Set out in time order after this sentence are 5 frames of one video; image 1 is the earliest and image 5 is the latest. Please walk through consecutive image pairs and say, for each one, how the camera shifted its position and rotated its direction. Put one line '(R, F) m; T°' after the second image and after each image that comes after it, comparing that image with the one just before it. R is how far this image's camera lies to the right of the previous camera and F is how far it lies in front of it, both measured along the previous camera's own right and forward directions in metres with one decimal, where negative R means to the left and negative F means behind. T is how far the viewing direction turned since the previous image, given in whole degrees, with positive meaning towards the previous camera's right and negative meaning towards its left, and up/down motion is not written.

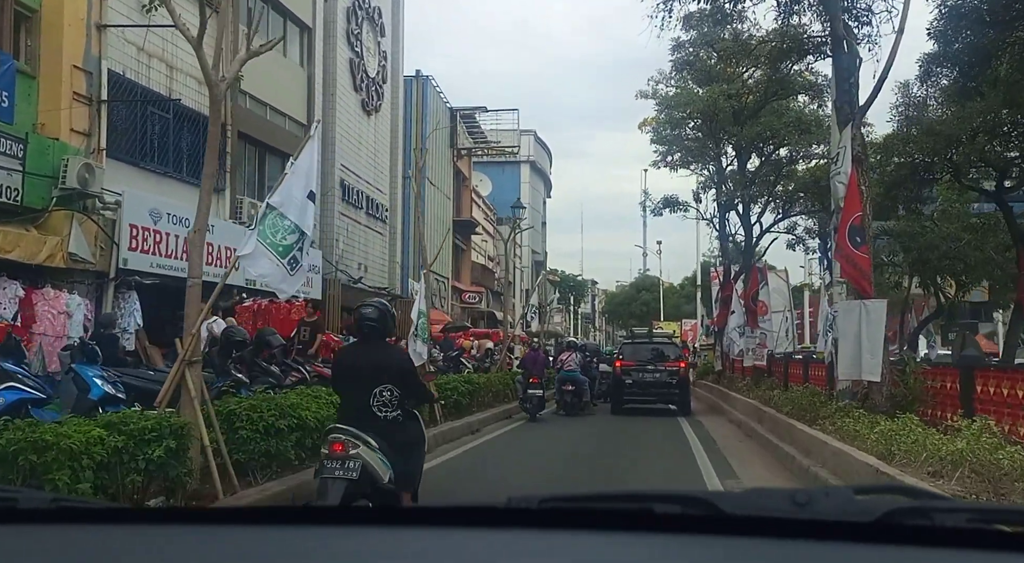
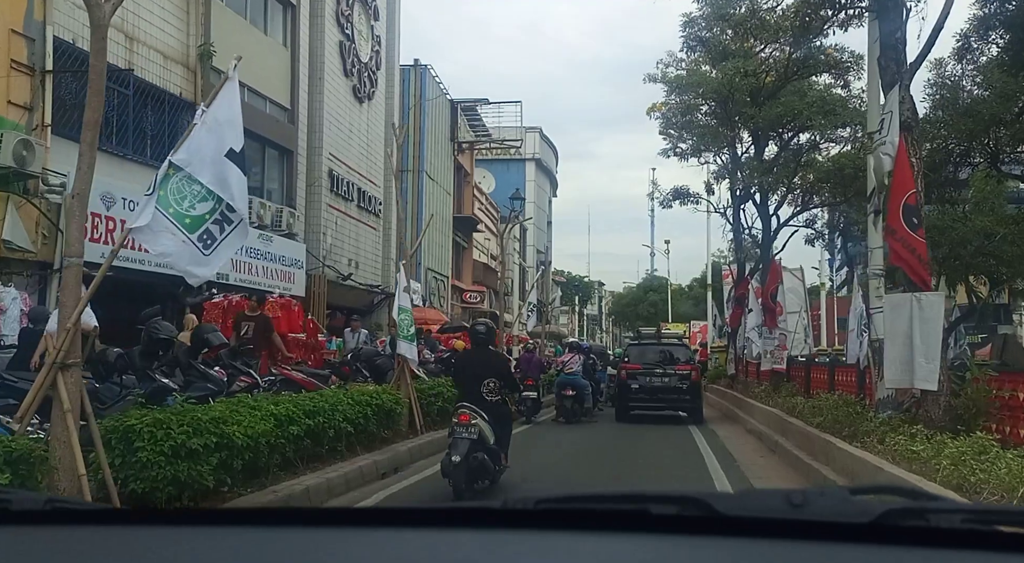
(+0.2, +1.7) m; 0°
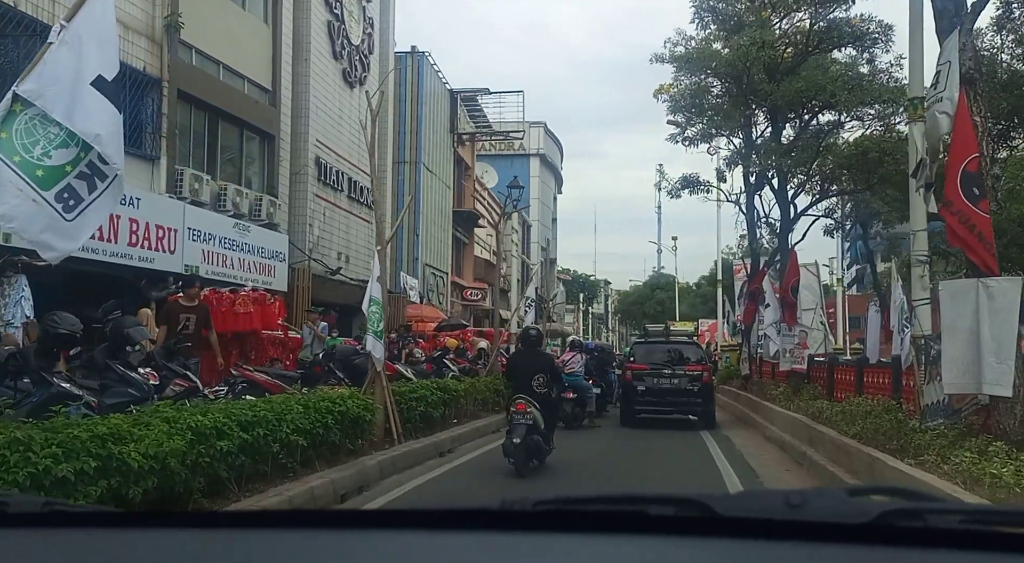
(+0.2, +1.5) m; 0°
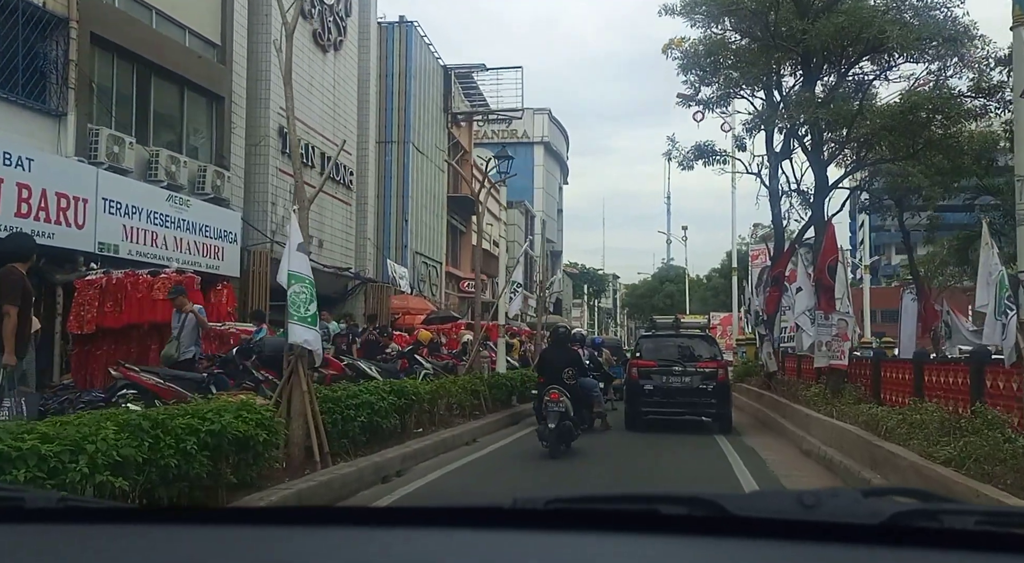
(+0.4, +2.8) m; -1°
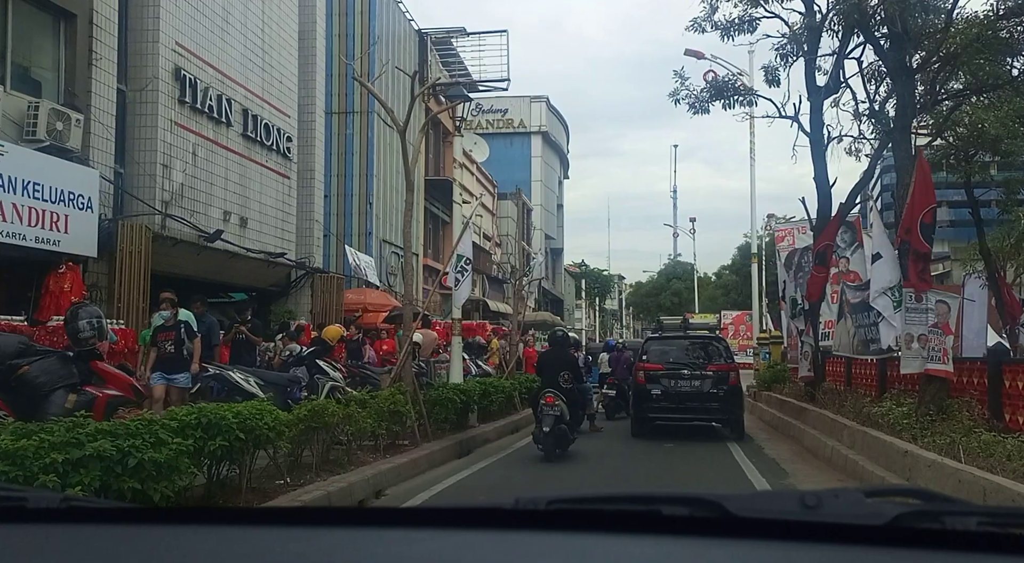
(+0.7, +4.7) m; 0°
